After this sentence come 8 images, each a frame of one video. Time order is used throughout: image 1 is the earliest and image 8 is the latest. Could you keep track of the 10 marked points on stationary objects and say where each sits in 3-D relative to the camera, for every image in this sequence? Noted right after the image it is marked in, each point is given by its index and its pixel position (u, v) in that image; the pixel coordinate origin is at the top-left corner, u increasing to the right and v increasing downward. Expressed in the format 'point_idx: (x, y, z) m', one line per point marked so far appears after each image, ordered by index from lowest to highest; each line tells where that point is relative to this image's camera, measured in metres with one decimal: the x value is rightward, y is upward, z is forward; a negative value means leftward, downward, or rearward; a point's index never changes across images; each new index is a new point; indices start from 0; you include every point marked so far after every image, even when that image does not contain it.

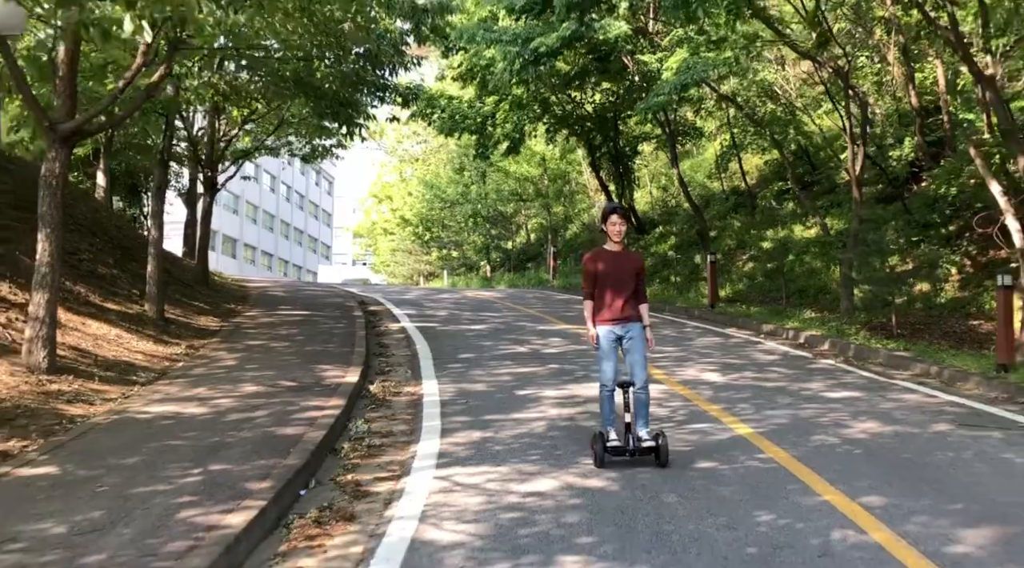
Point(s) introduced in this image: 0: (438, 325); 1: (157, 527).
0: (-1.4, -0.7, +17.5) m
1: (-1.9, -1.3, +5.1) m
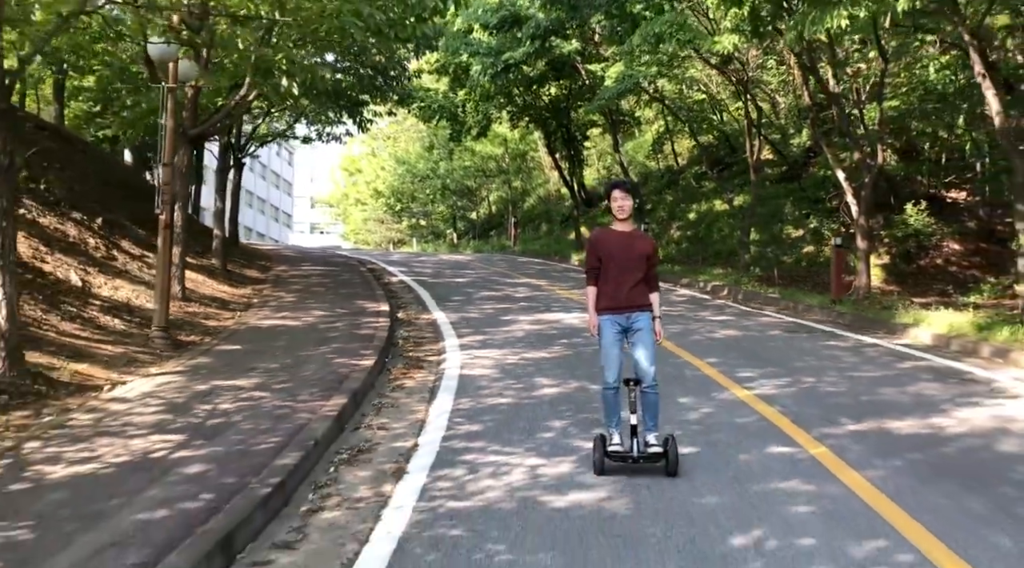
0: (-1.9, +0.1, +22.1) m
1: (-1.9, -0.8, +9.7) m
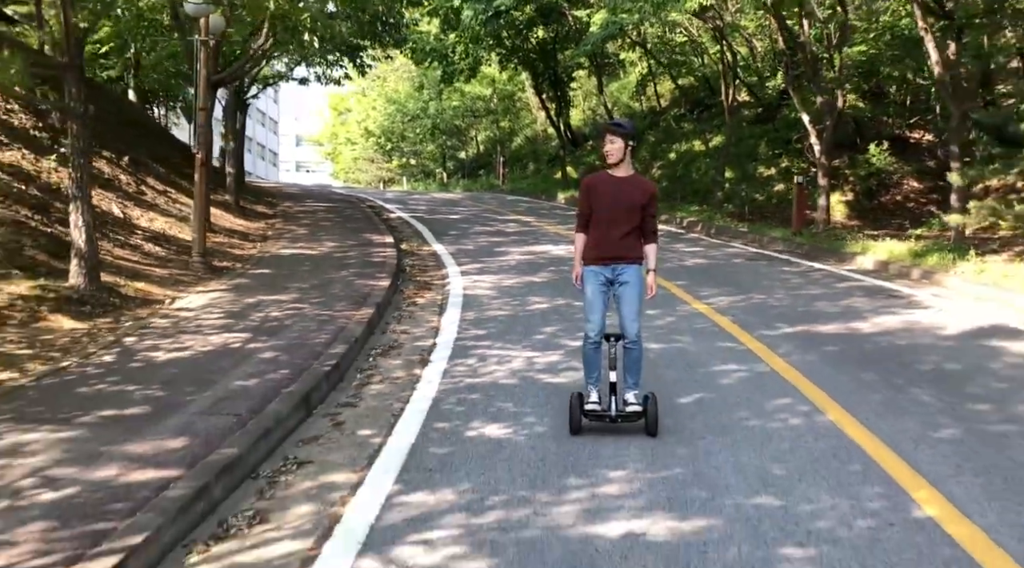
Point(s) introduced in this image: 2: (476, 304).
0: (-2.2, +1.7, +23.7) m
1: (-1.9, 0.0, +11.4) m
2: (-0.4, -0.2, +11.0) m
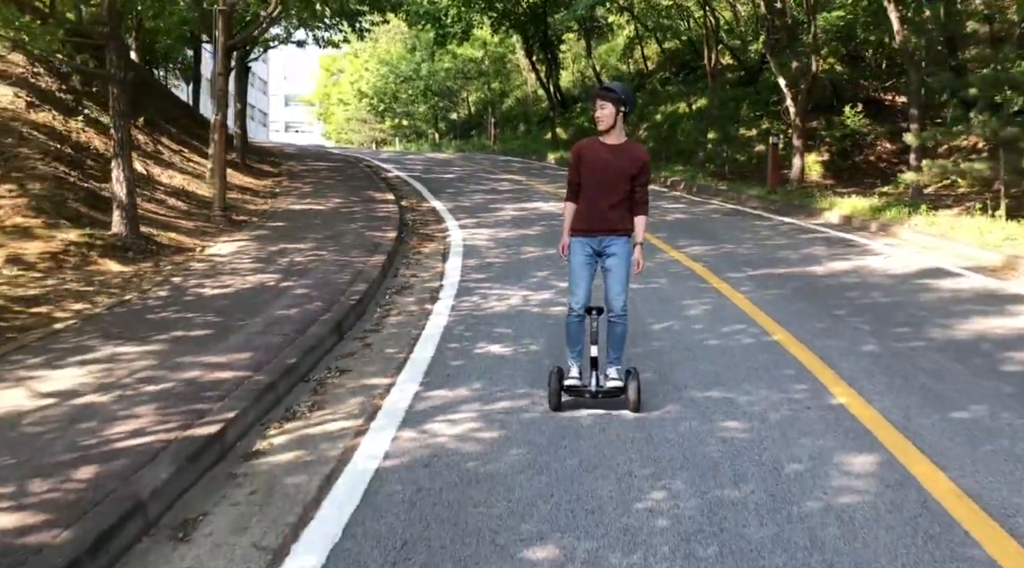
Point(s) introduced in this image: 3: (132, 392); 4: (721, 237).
0: (-2.4, +2.9, +24.8) m
1: (-2.0, +0.6, +12.6) m
2: (-0.5, +0.4, +12.3) m
3: (-2.2, -0.6, +5.4) m
4: (+2.9, +0.7, +13.5) m
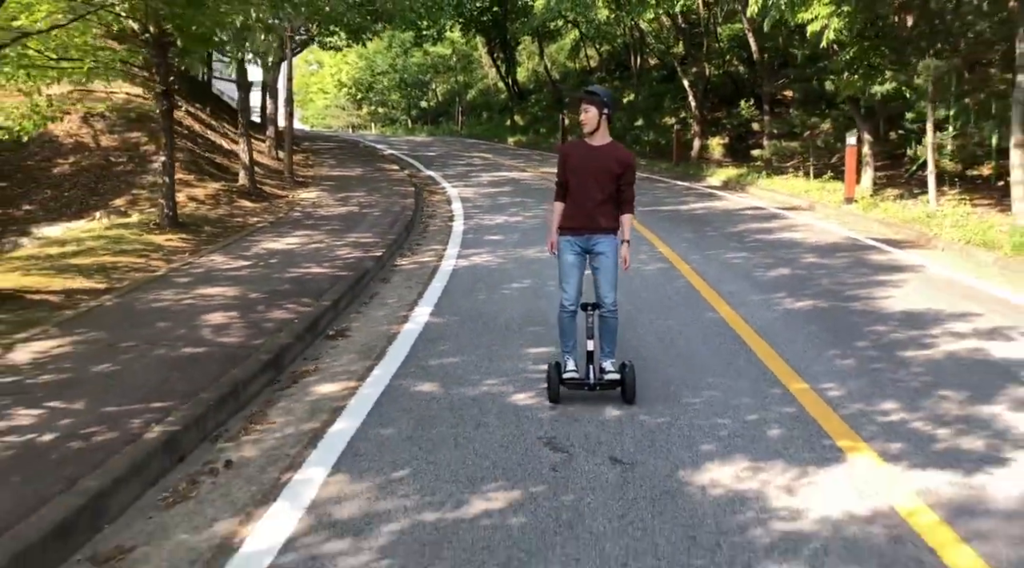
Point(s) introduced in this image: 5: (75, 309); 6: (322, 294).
0: (-3.4, +4.3, +31.1) m
1: (-2.4, +1.9, +18.9) m
2: (-0.8, +1.6, +18.7) m
3: (-2.3, +0.5, +11.8) m
4: (+2.5, +1.9, +20.0) m
5: (-3.7, -0.2, +8.0) m
6: (-1.8, -0.1, +8.8) m
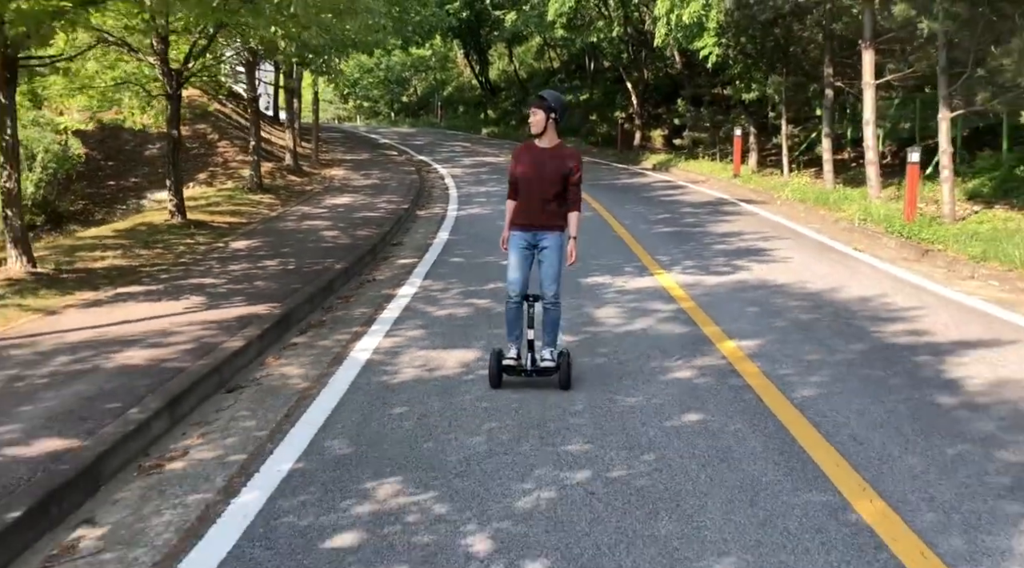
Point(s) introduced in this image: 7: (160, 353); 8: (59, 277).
0: (-4.3, +5.5, +36.8) m
1: (-3.0, +2.9, +24.7) m
2: (-1.4, +2.7, +24.5) m
3: (-2.6, +1.5, +17.6) m
4: (+1.9, +3.0, +26.0) m
5: (-3.9, +0.8, +13.8) m
6: (-2.0, +0.9, +14.7) m
7: (-2.4, -0.5, +6.7) m
8: (-4.5, +0.1, +9.5) m
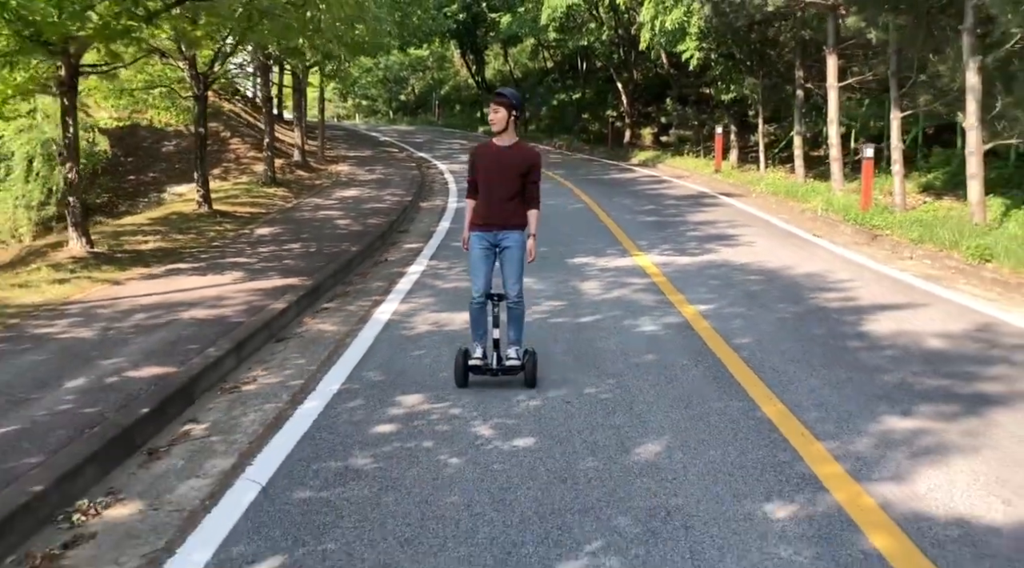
0: (-4.5, +5.8, +38.2) m
1: (-3.1, +3.2, +26.1) m
2: (-1.5, +3.0, +25.9) m
3: (-2.7, +1.8, +19.0) m
4: (+1.7, +3.3, +27.4) m
5: (-3.9, +1.0, +15.2) m
6: (-2.1, +1.1, +16.1) m
7: (-2.5, -0.2, +8.1) m
8: (-4.5, +0.3, +10.9) m
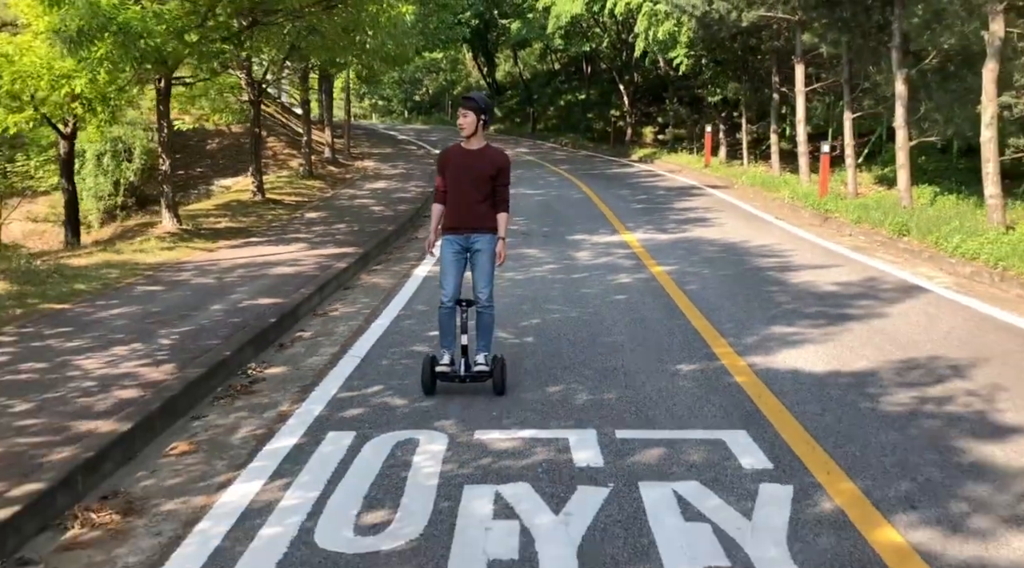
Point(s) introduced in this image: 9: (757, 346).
0: (-4.1, +6.2, +40.8) m
1: (-2.8, +3.7, +28.7) m
2: (-1.2, +3.4, +28.5) m
3: (-2.5, +2.2, +21.6) m
4: (+2.0, +3.7, +29.9) m
5: (-3.8, +1.4, +17.8) m
6: (-1.9, +1.6, +18.7) m
7: (-2.4, +0.2, +10.7) m
8: (-4.4, +0.7, +13.5) m
9: (+1.9, -0.5, +7.3) m
